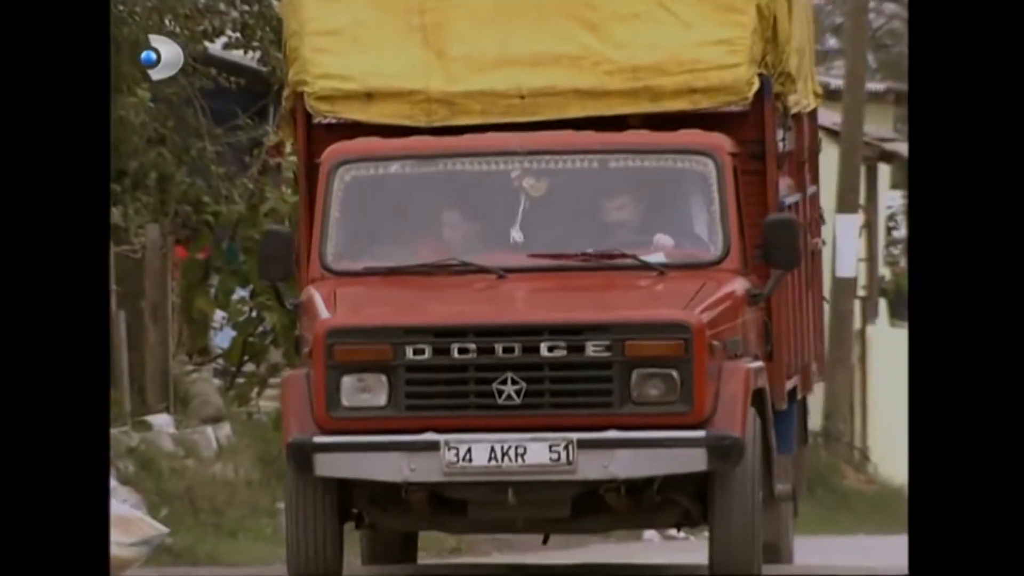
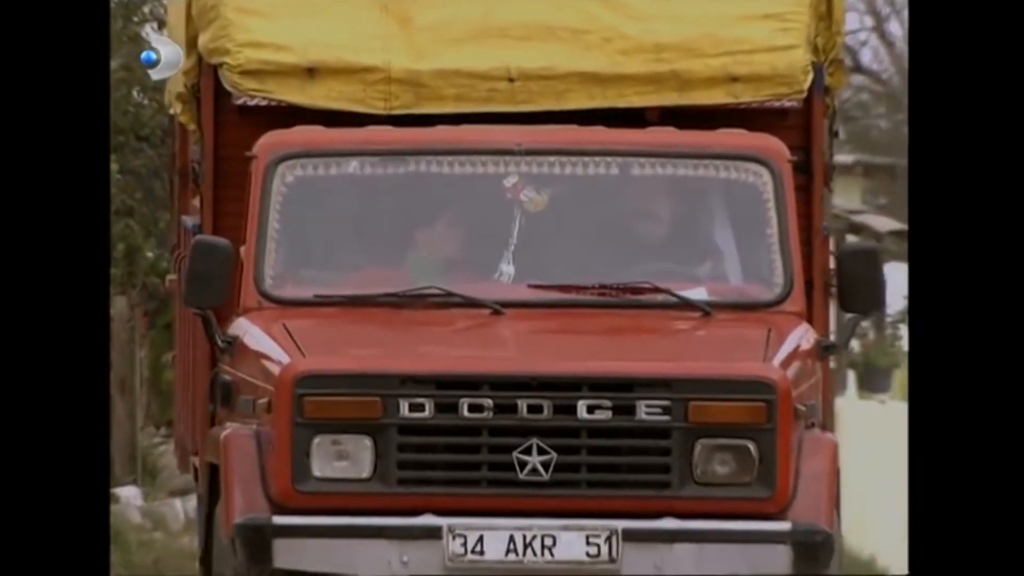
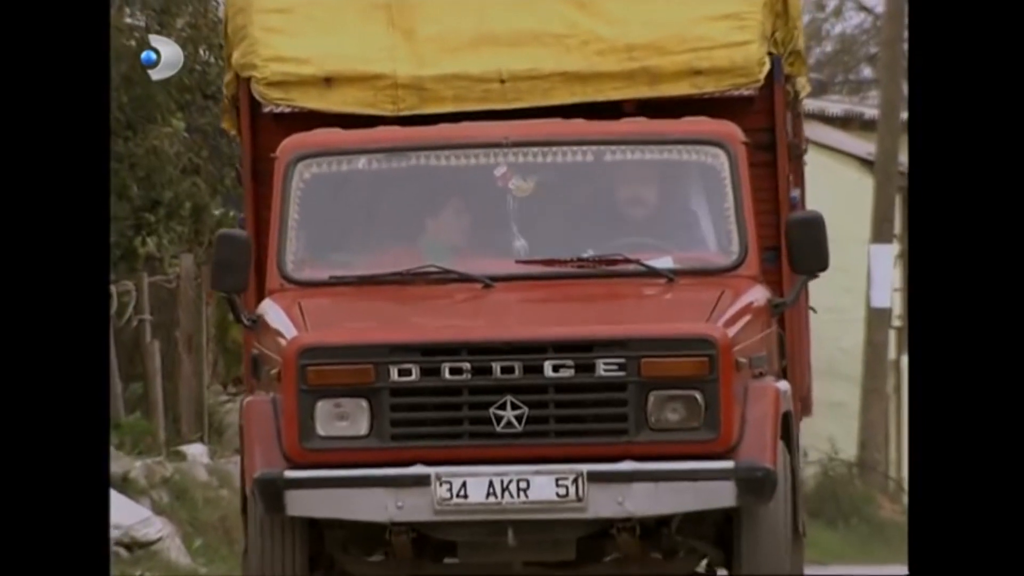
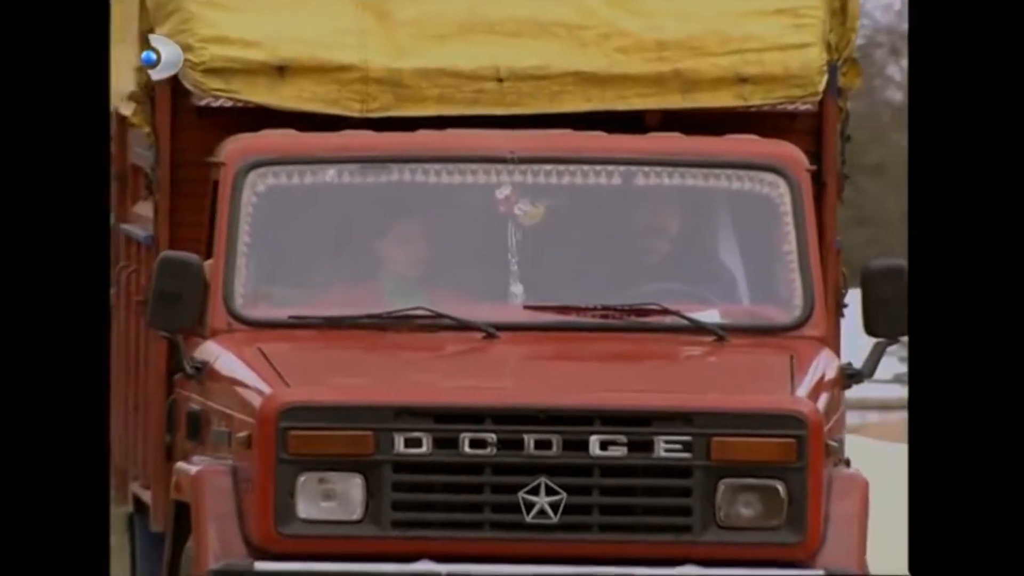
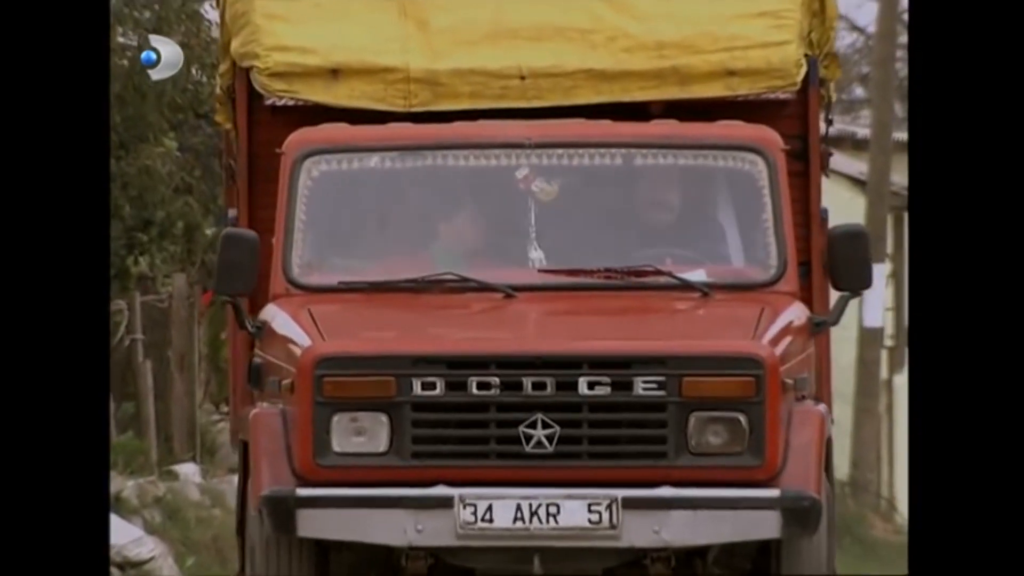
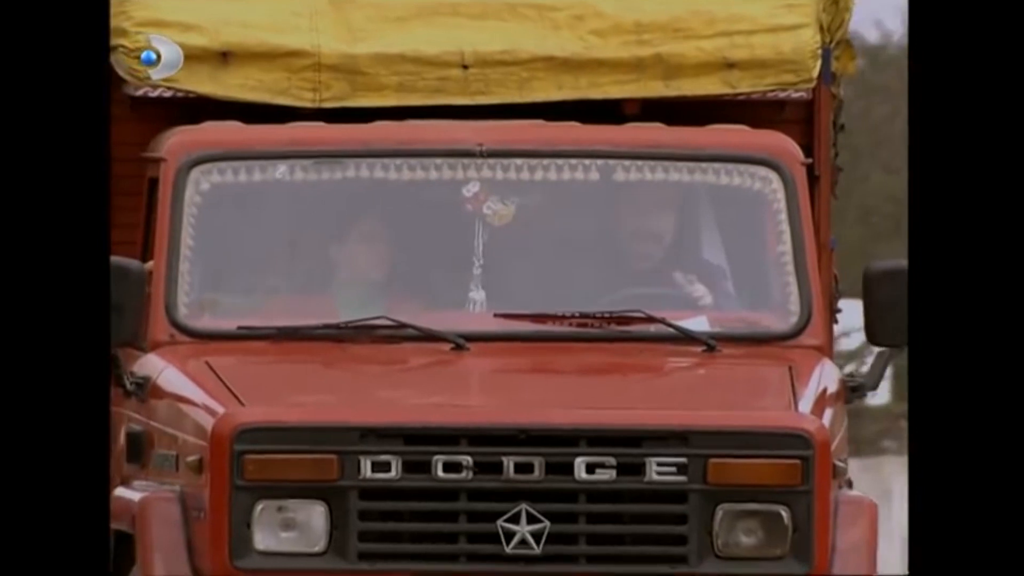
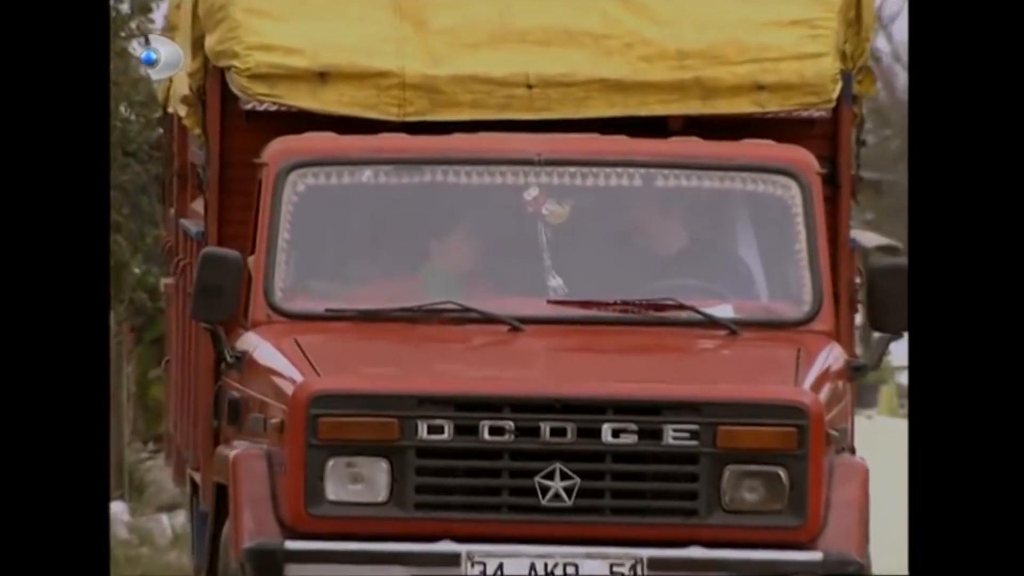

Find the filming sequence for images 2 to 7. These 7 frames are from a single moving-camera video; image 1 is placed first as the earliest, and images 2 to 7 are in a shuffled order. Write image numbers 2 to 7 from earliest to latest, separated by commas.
3, 5, 2, 7, 4, 6
